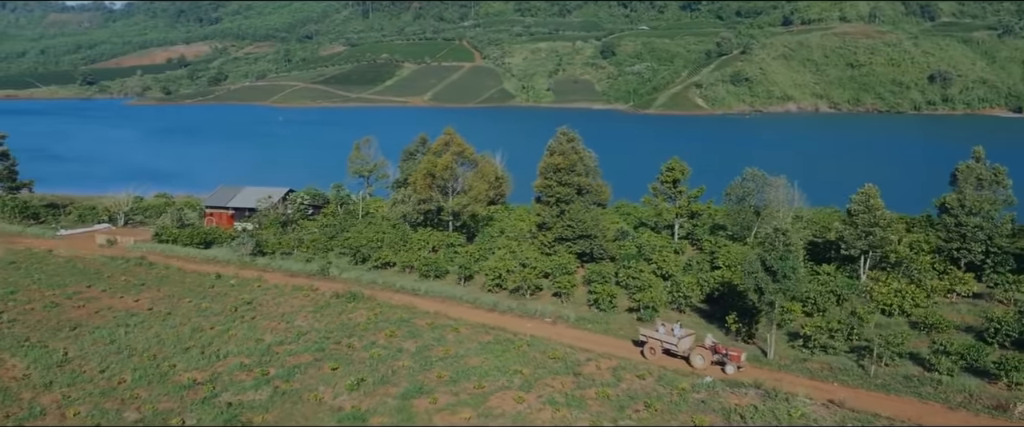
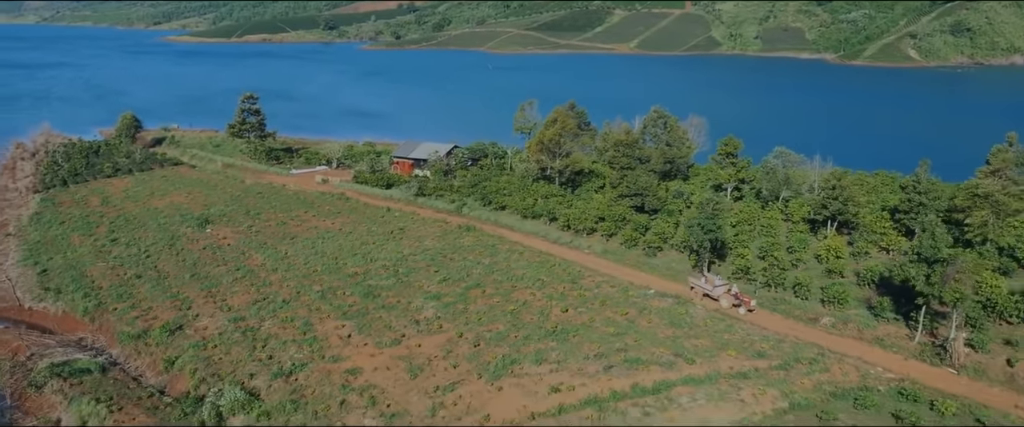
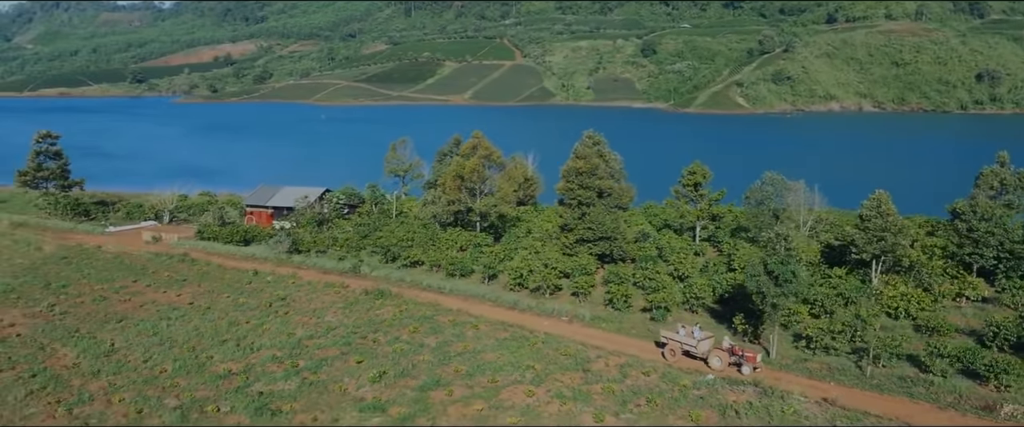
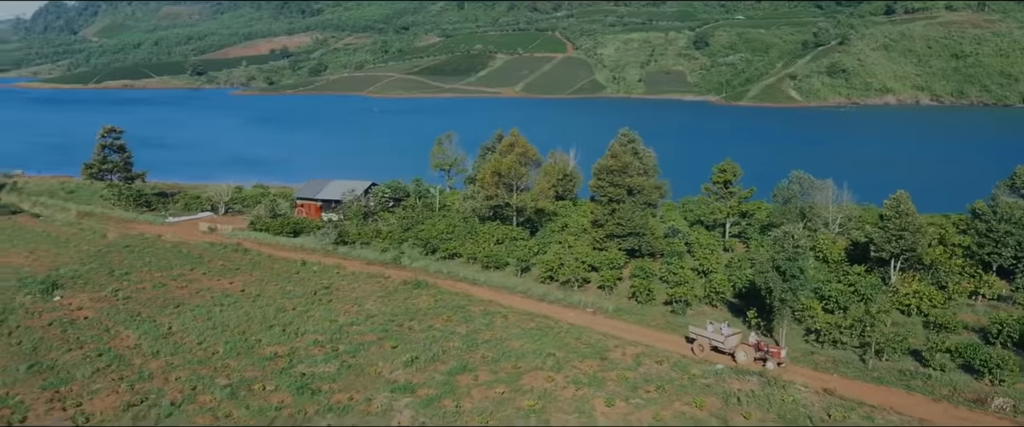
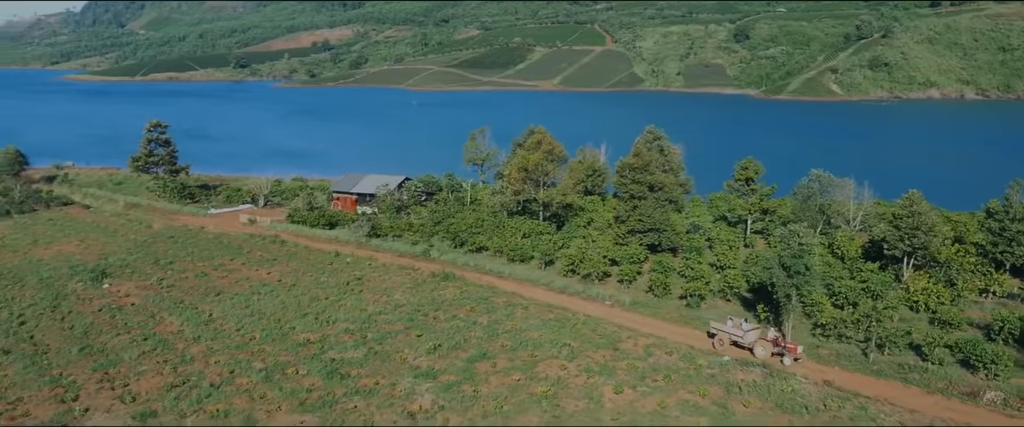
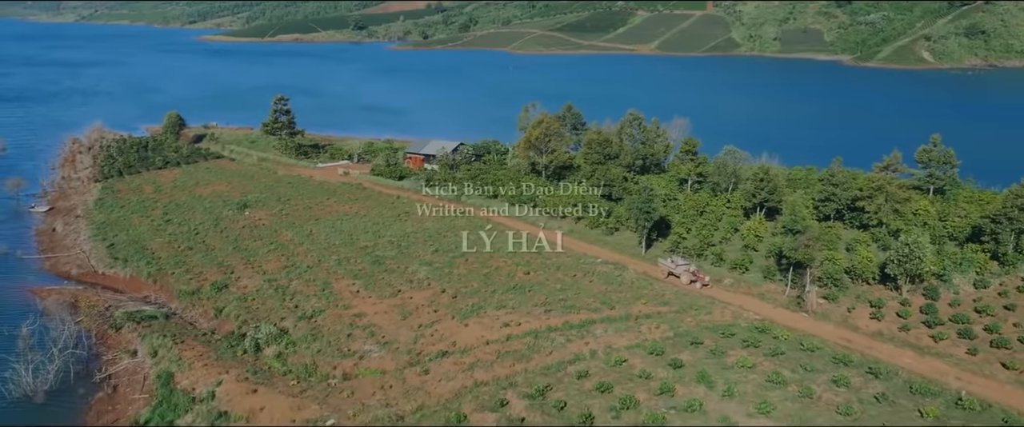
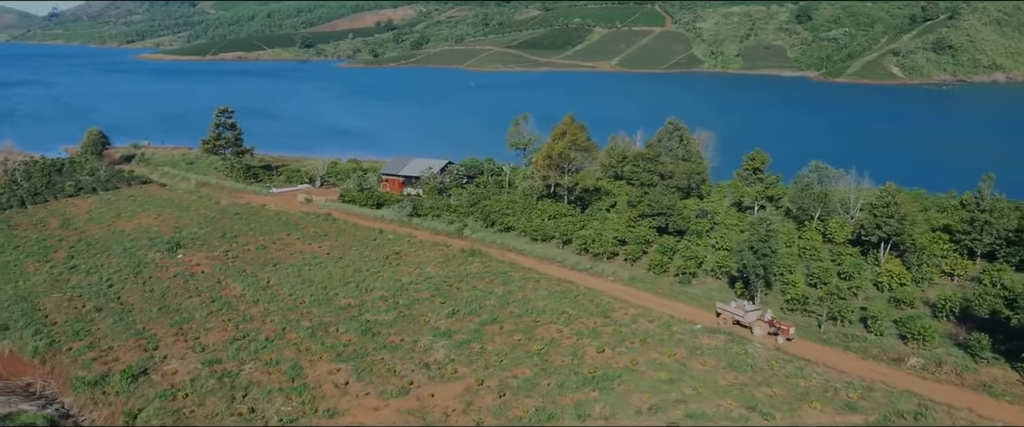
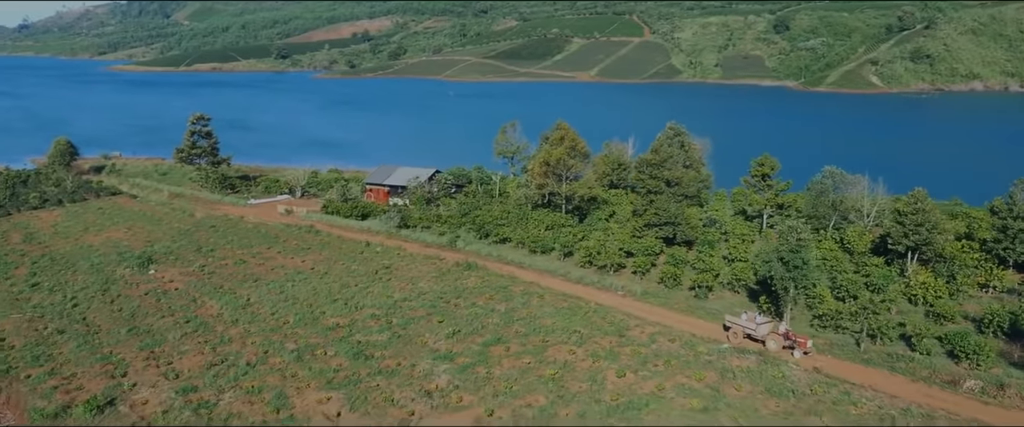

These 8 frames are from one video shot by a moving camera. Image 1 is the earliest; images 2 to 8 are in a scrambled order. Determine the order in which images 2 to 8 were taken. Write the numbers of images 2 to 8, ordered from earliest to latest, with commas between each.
3, 4, 5, 8, 7, 2, 6
